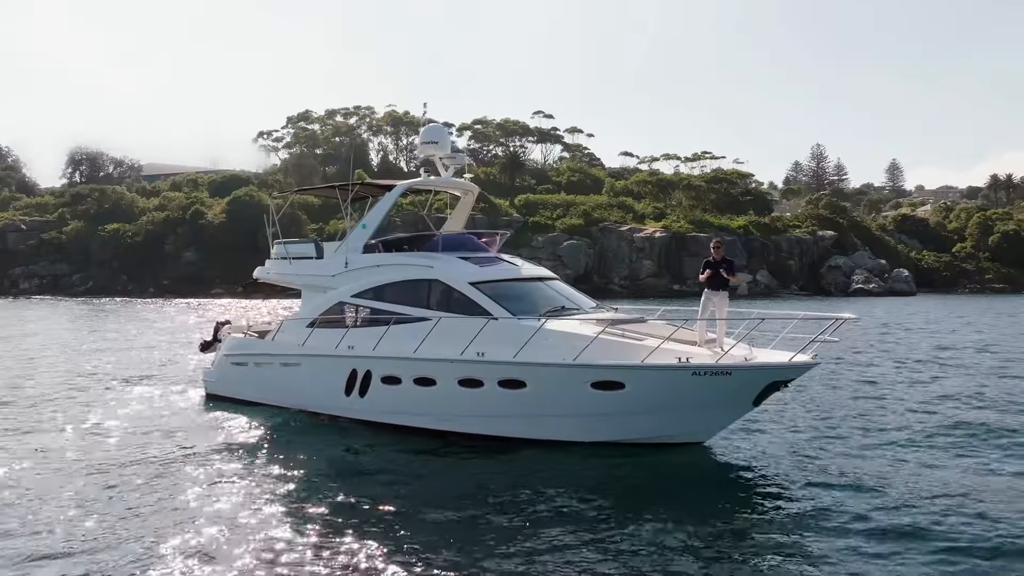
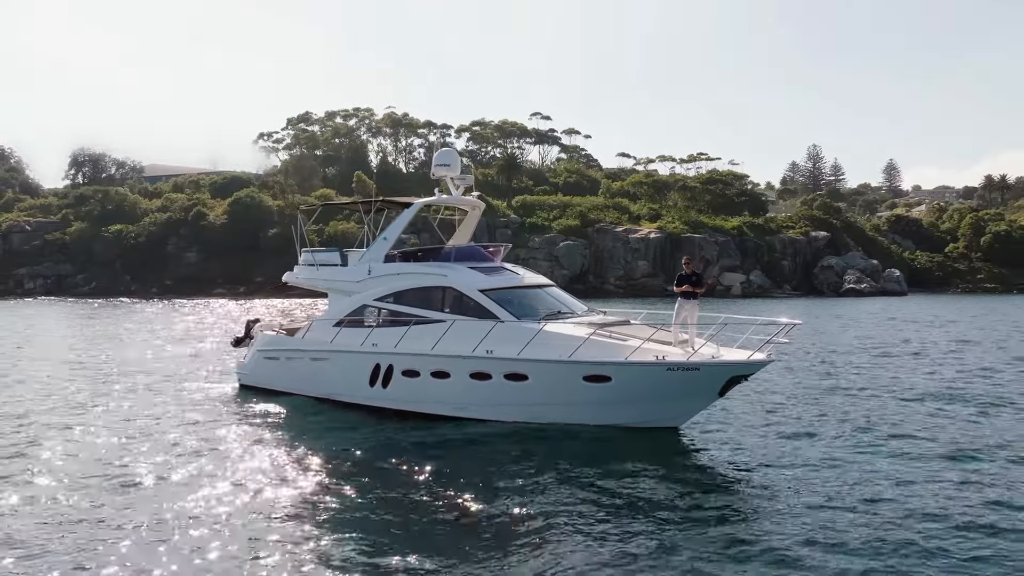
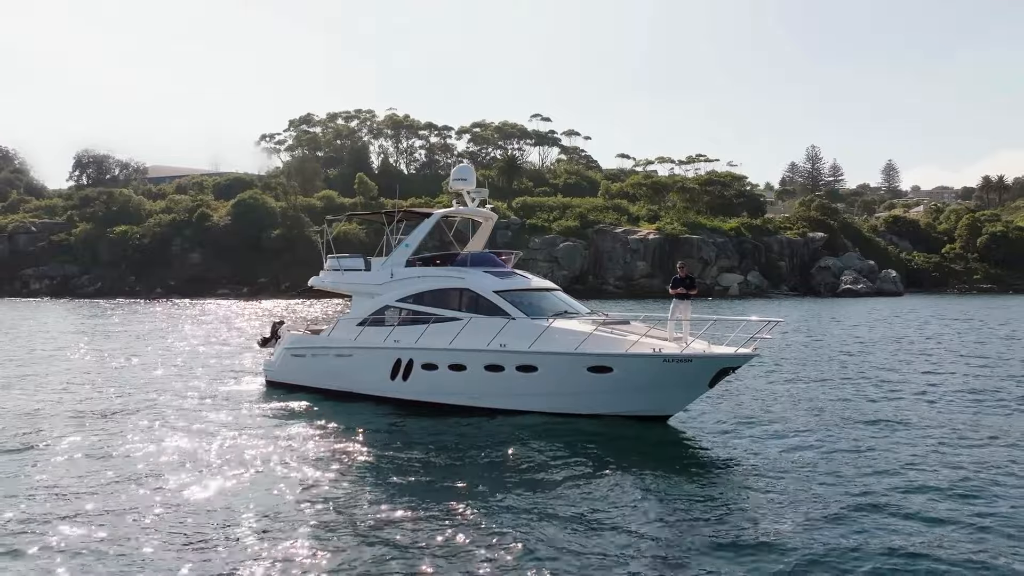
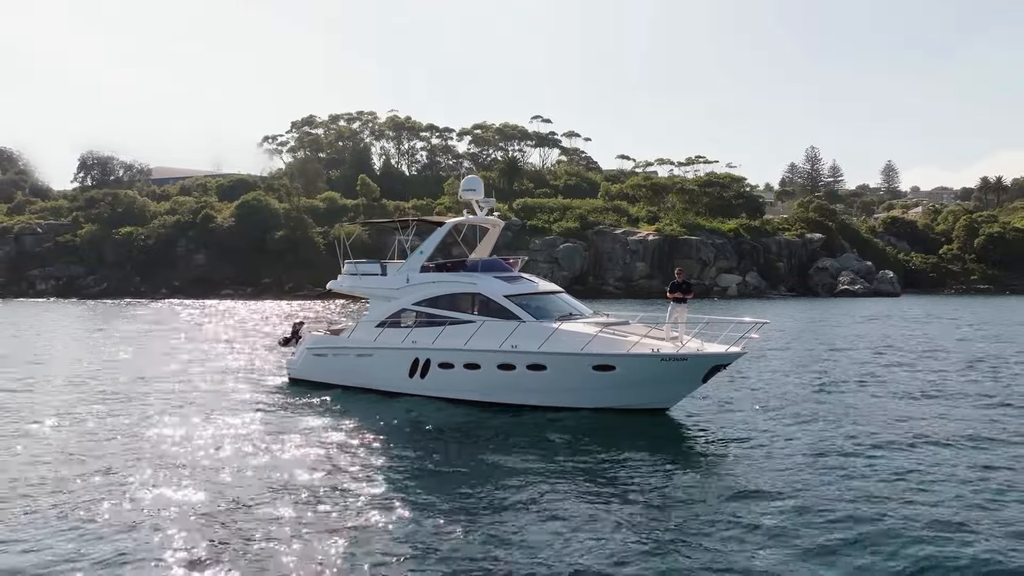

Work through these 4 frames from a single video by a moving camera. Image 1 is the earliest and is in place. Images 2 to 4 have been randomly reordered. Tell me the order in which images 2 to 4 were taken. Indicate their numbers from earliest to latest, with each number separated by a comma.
2, 3, 4
